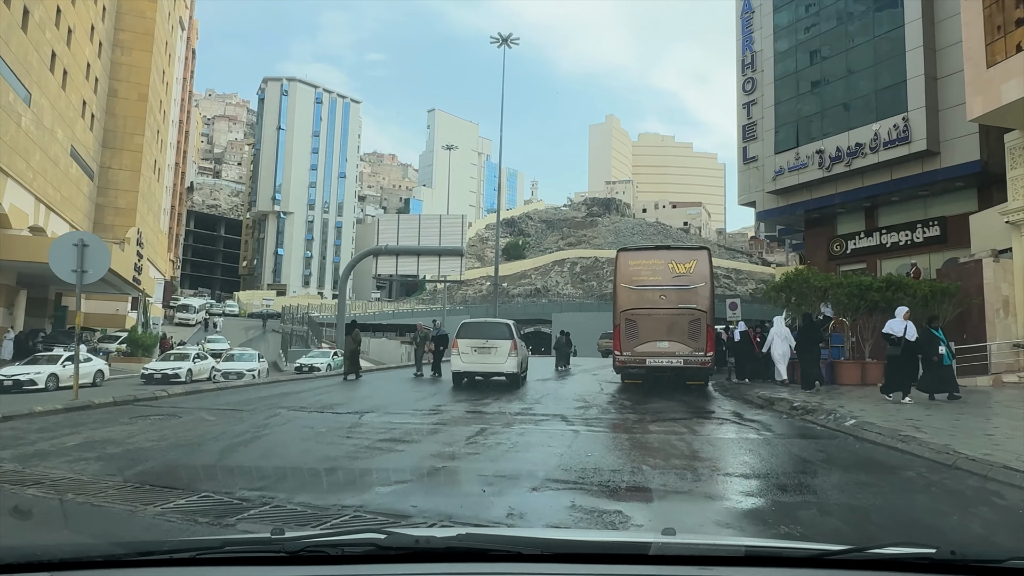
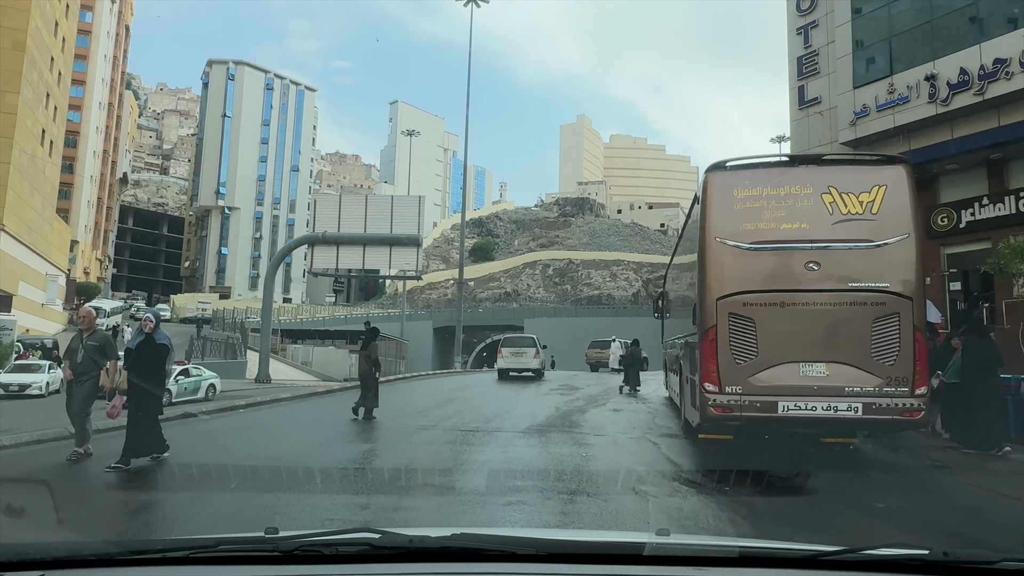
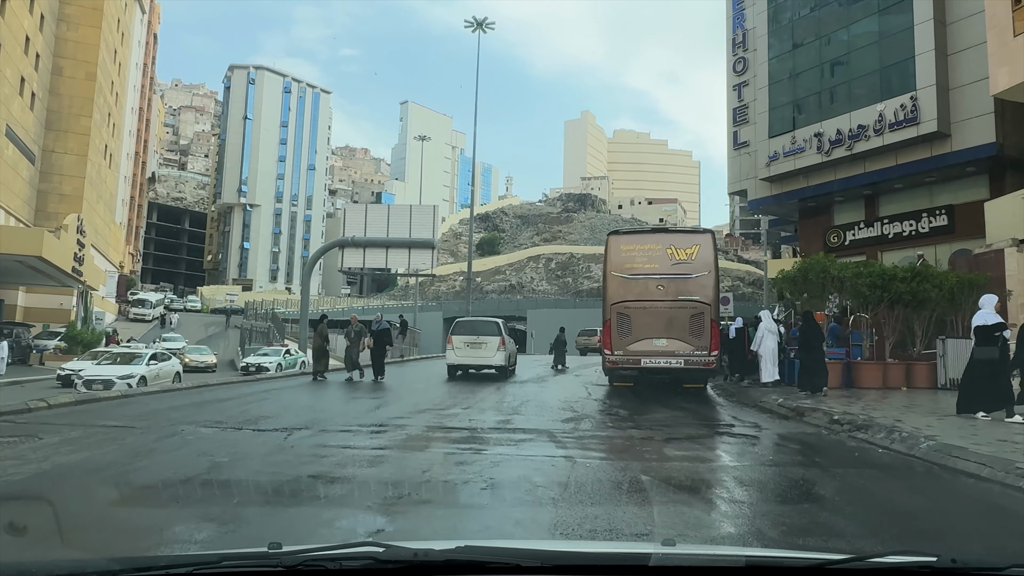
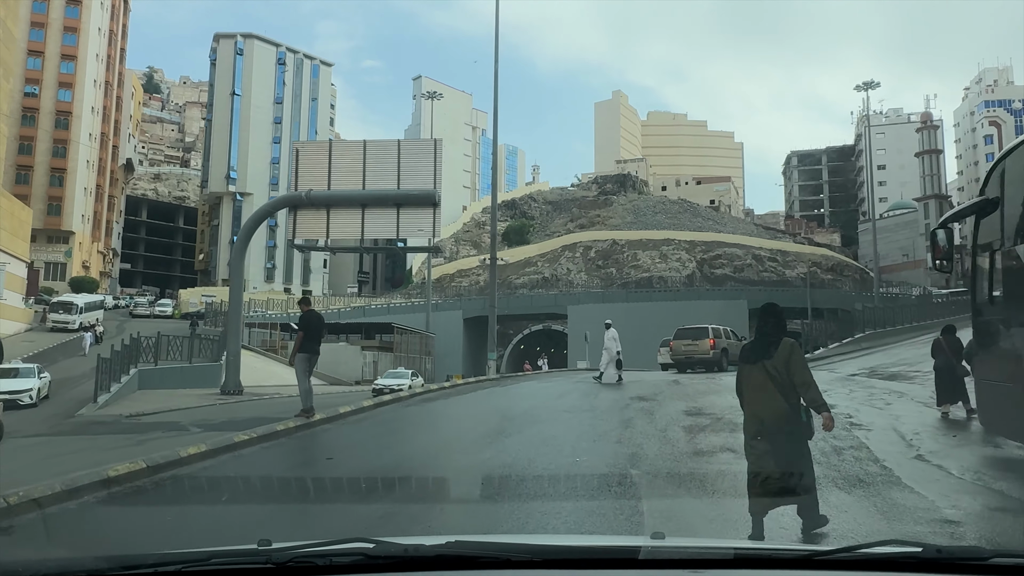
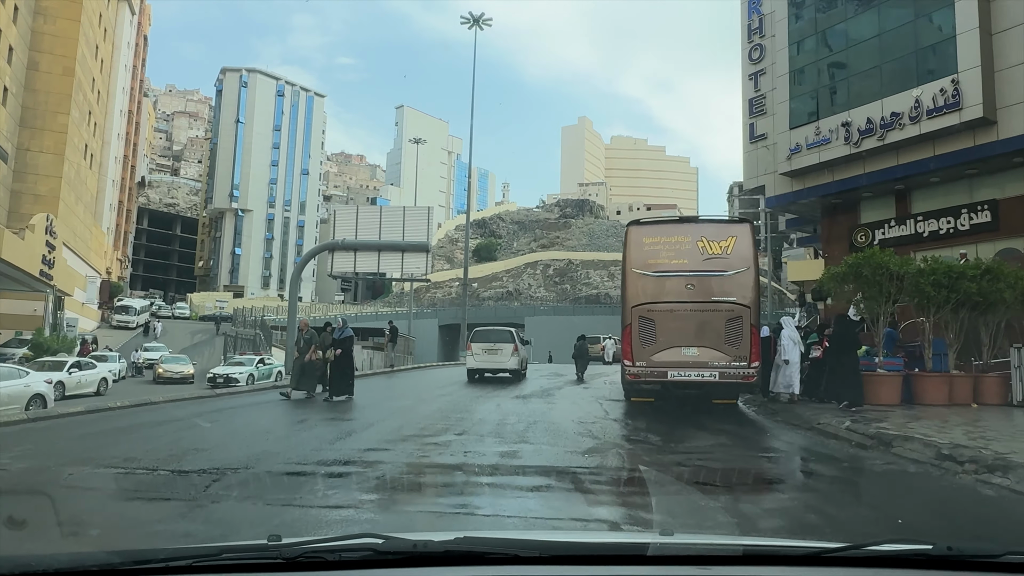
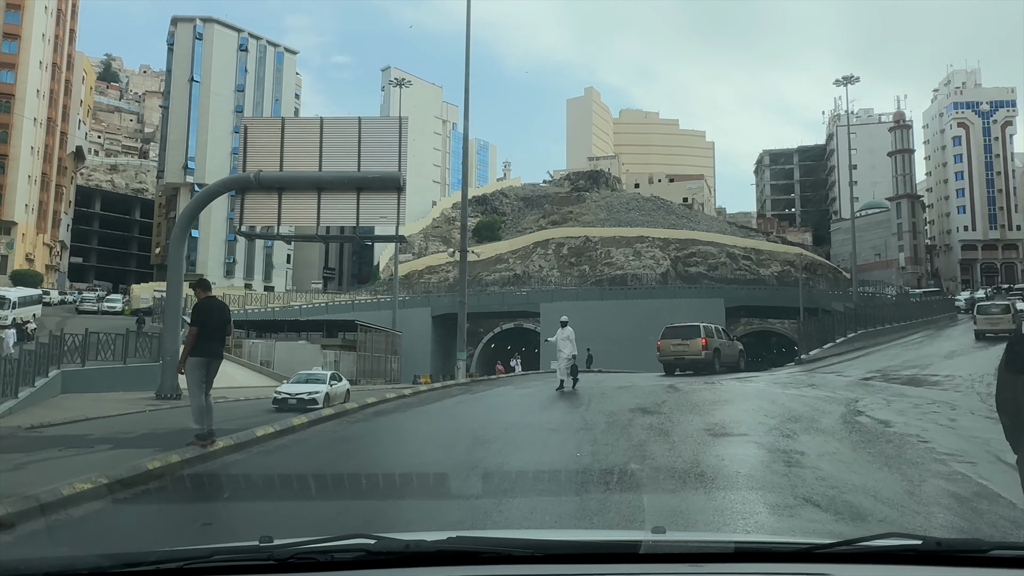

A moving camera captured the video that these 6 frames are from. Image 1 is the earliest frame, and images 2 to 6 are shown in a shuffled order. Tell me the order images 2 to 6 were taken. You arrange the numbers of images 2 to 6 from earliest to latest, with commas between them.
3, 5, 2, 4, 6
